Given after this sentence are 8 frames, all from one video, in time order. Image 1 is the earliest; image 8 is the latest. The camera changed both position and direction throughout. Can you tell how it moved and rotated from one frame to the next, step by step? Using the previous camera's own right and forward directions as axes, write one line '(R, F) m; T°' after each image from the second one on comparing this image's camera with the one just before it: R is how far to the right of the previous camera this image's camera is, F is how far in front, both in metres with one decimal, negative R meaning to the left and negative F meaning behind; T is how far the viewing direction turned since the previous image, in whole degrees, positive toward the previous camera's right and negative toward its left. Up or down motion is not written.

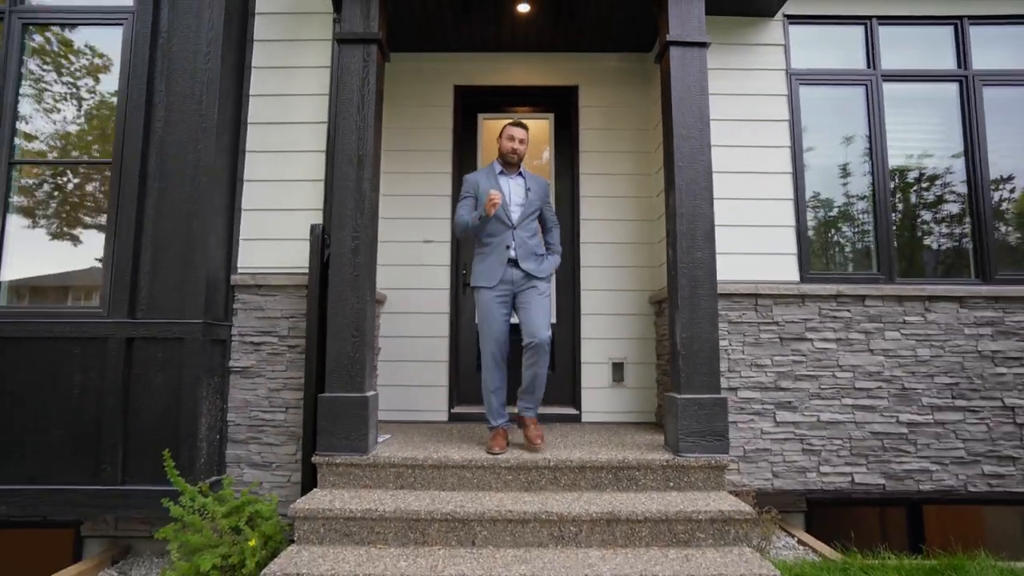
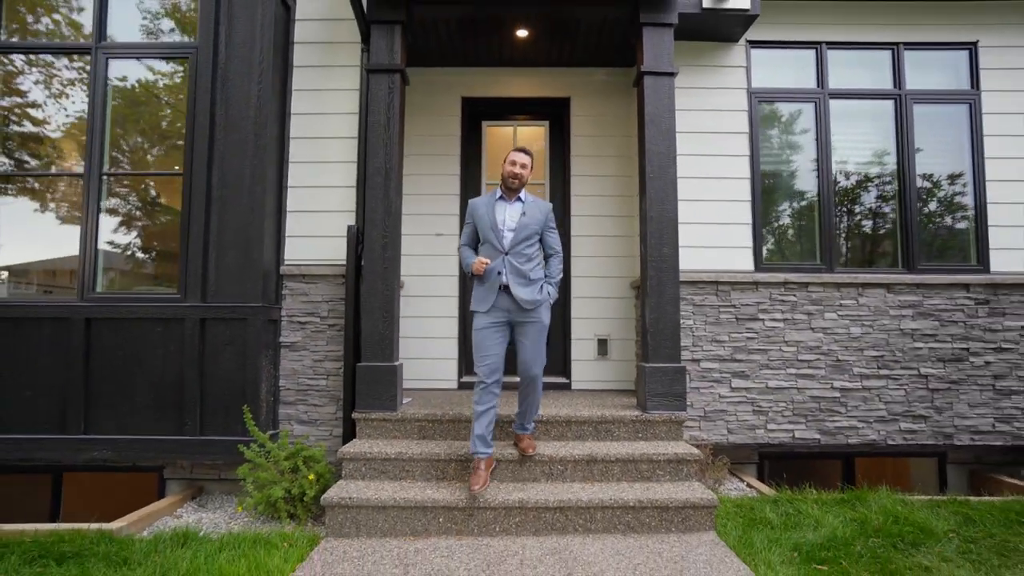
(0.0, -0.6) m; 0°
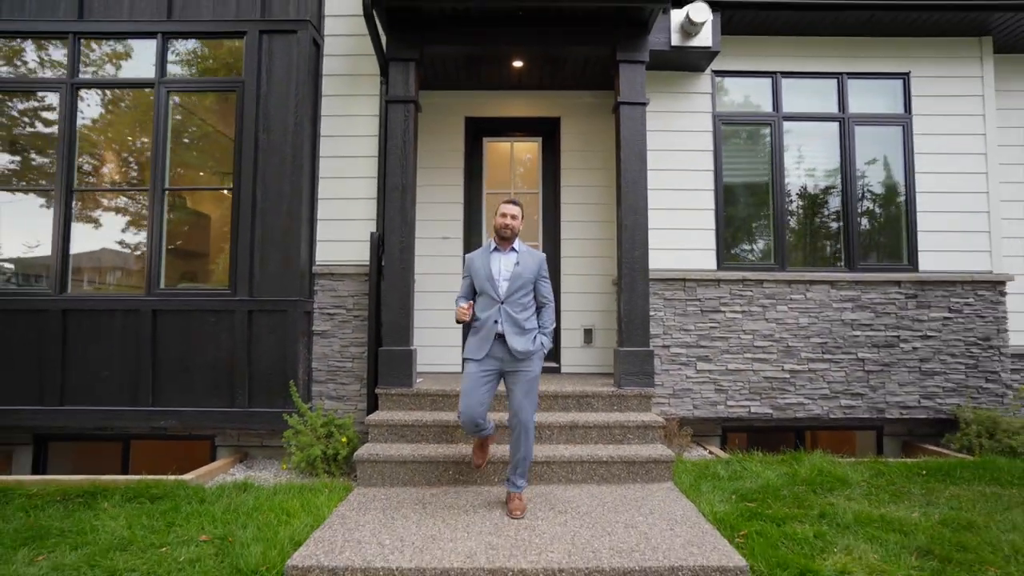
(0.0, -0.7) m; 0°
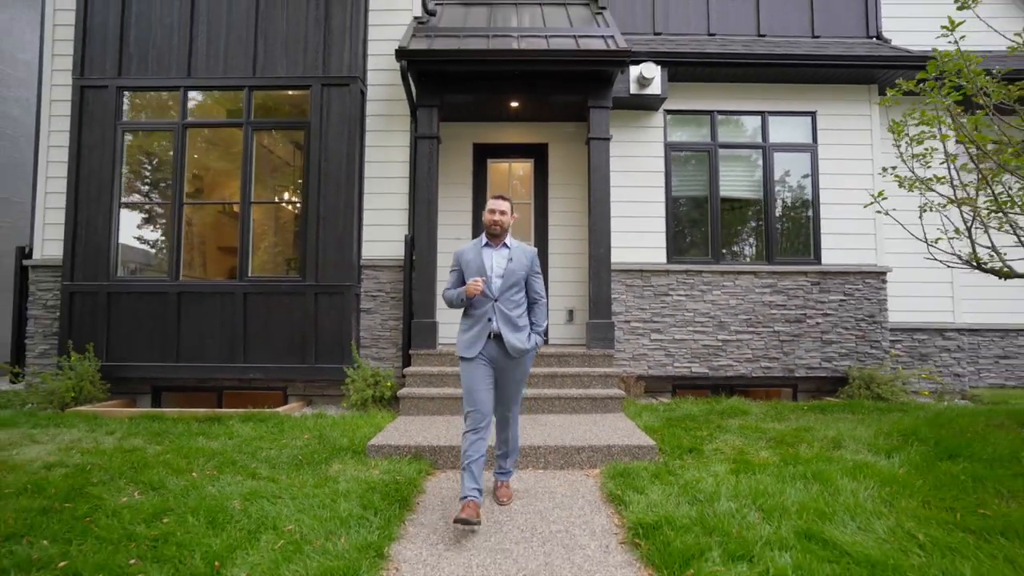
(0.0, -1.4) m; 0°
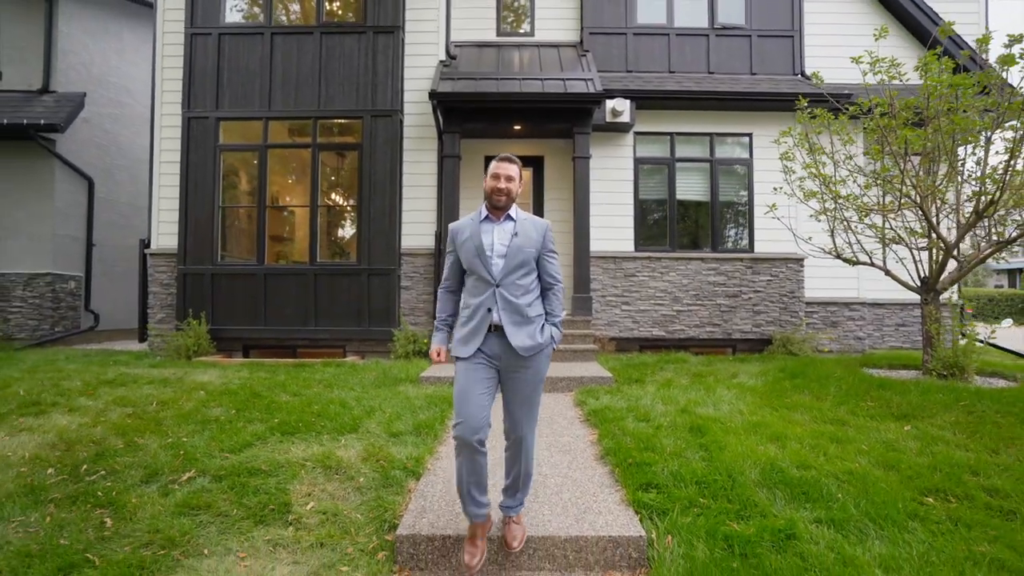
(0.0, -1.8) m; 0°
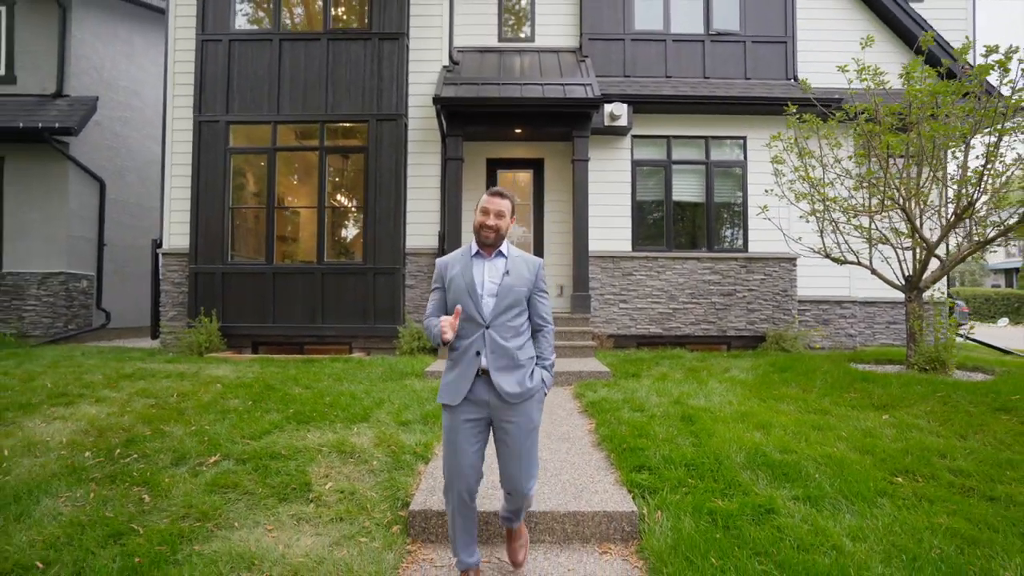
(0.0, -0.2) m; 0°
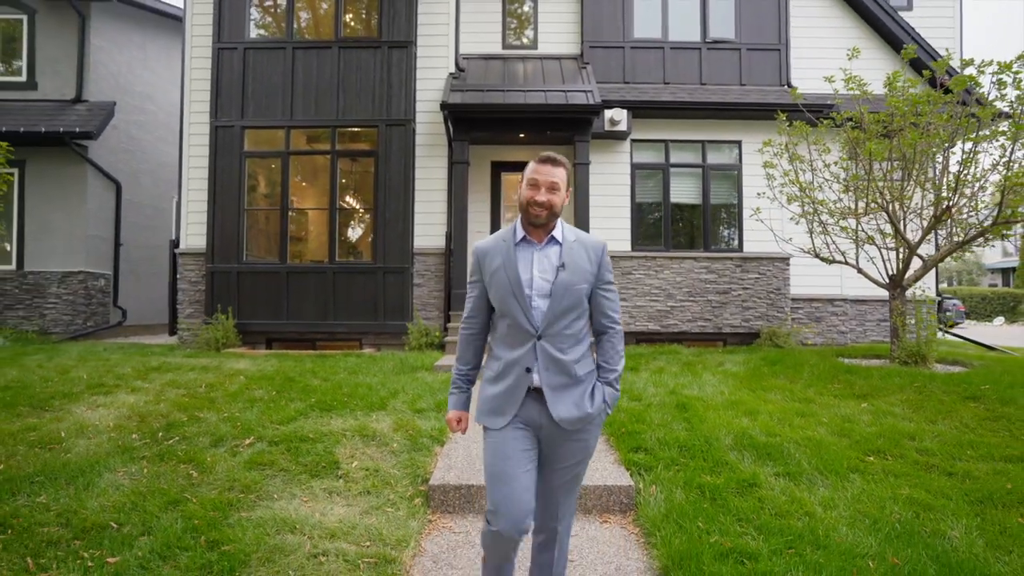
(0.0, -0.3) m; 0°
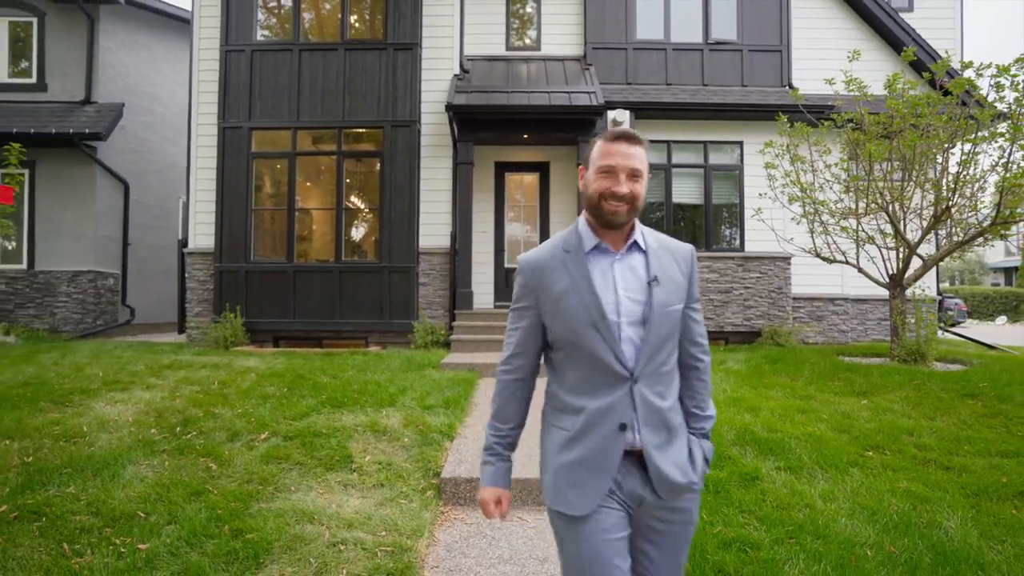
(0.0, -0.1) m; 0°
